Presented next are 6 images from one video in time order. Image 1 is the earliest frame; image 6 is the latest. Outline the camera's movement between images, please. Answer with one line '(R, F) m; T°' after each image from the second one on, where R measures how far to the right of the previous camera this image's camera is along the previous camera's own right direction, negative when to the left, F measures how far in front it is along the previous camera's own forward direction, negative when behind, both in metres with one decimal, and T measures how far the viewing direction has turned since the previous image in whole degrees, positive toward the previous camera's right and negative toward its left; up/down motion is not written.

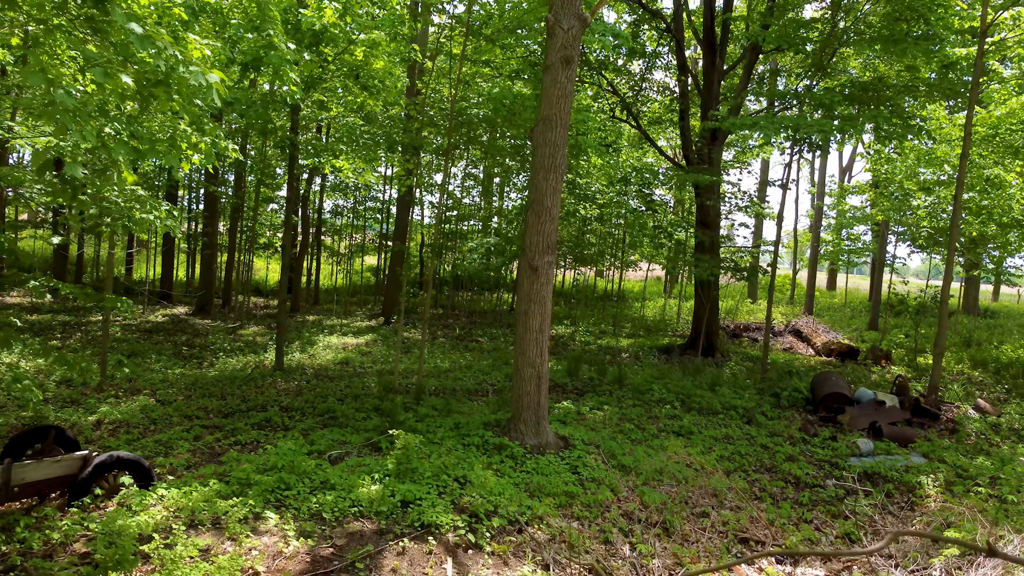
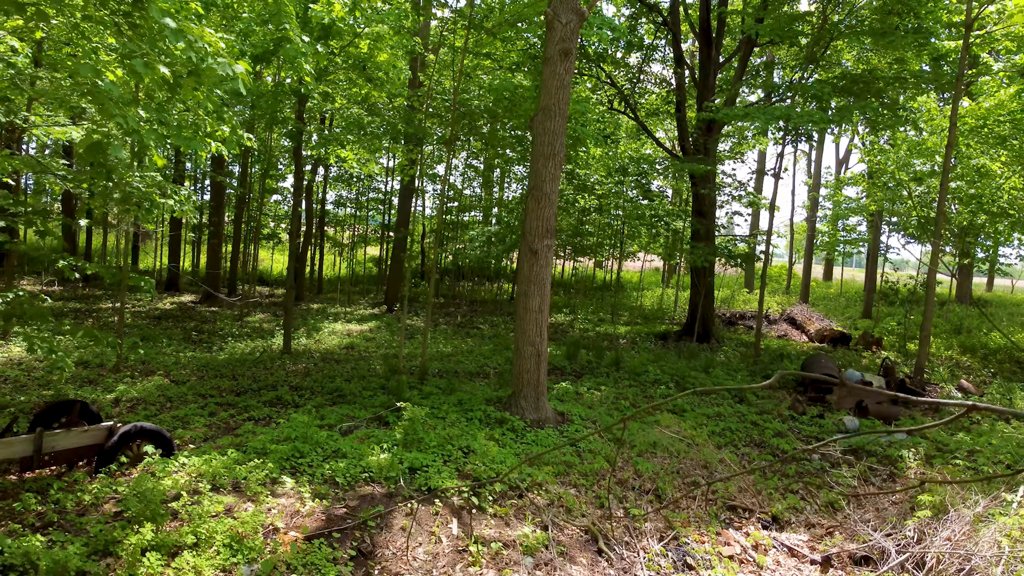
(0.0, -0.3) m; 0°
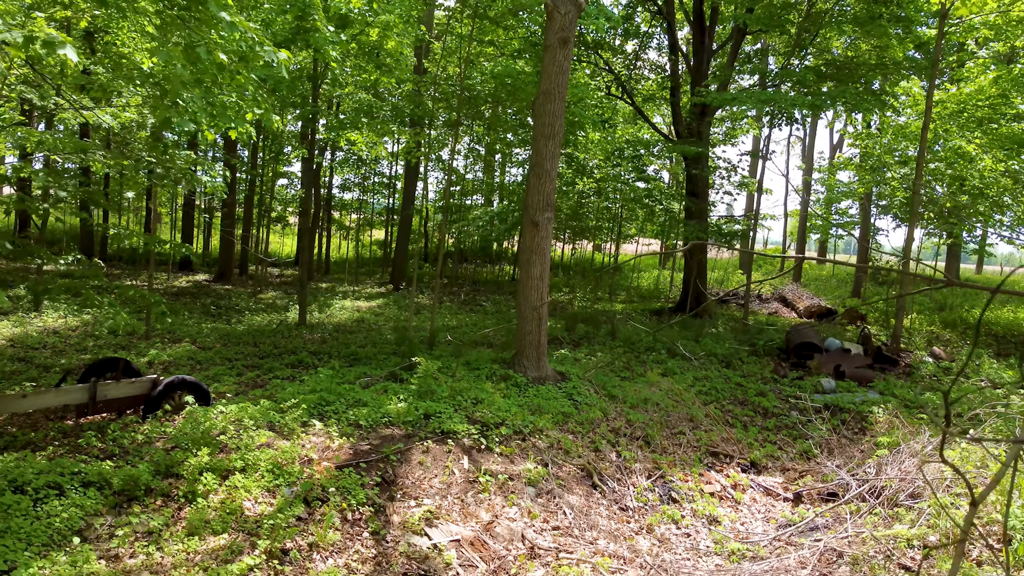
(0.0, -0.5) m; 0°
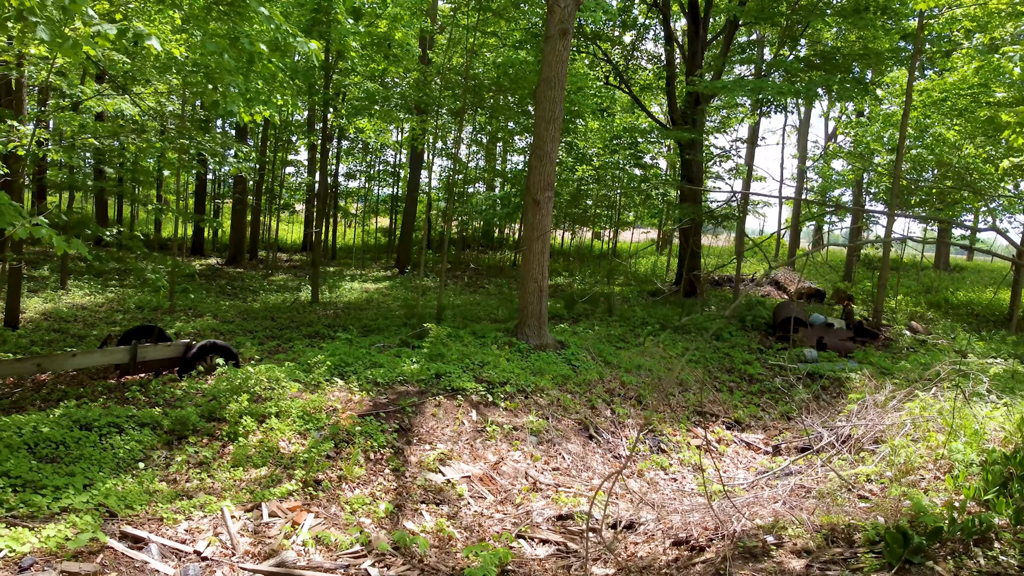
(0.0, -0.5) m; 0°
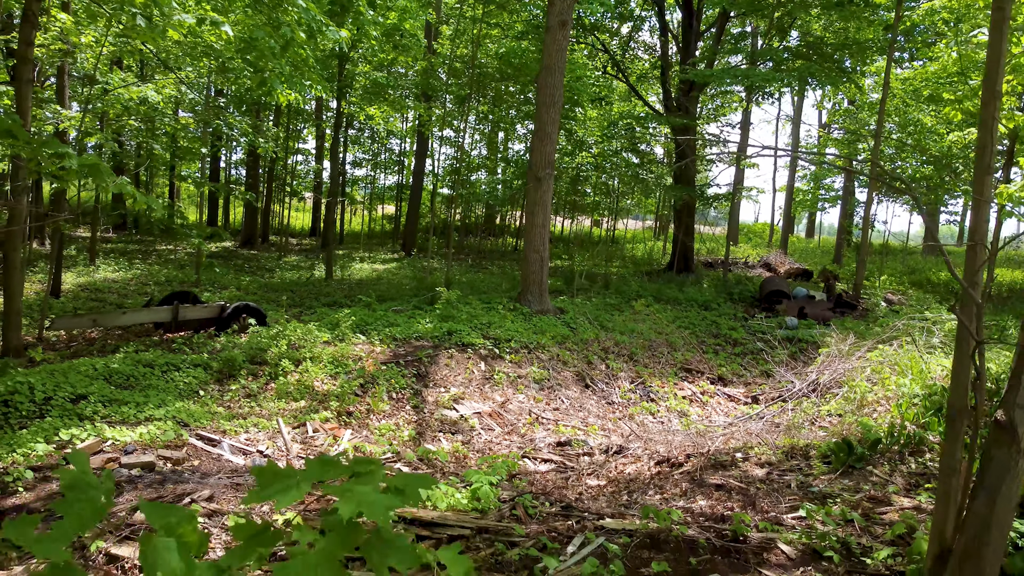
(0.0, -0.6) m; 0°
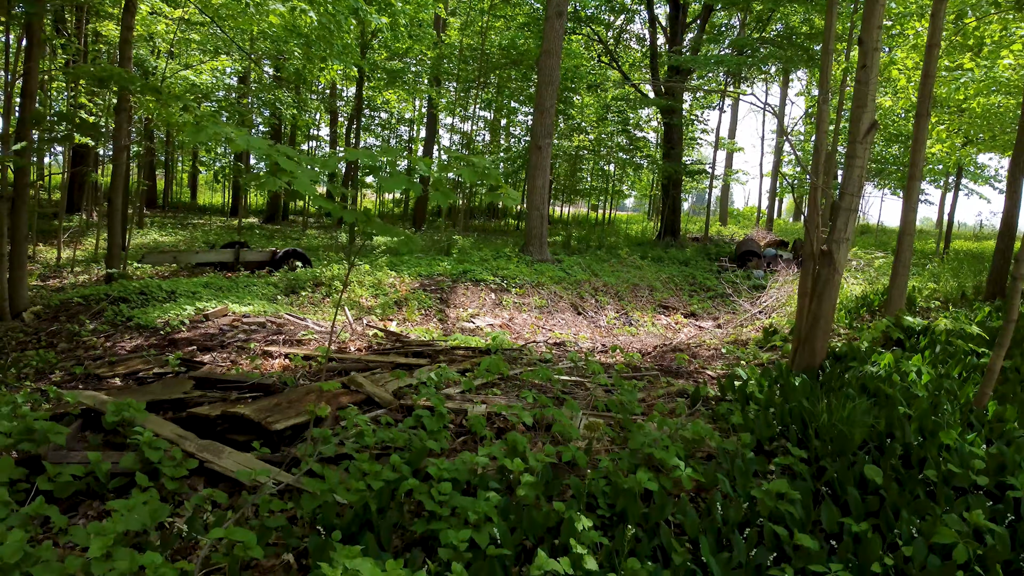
(0.0, -1.2) m; 0°
